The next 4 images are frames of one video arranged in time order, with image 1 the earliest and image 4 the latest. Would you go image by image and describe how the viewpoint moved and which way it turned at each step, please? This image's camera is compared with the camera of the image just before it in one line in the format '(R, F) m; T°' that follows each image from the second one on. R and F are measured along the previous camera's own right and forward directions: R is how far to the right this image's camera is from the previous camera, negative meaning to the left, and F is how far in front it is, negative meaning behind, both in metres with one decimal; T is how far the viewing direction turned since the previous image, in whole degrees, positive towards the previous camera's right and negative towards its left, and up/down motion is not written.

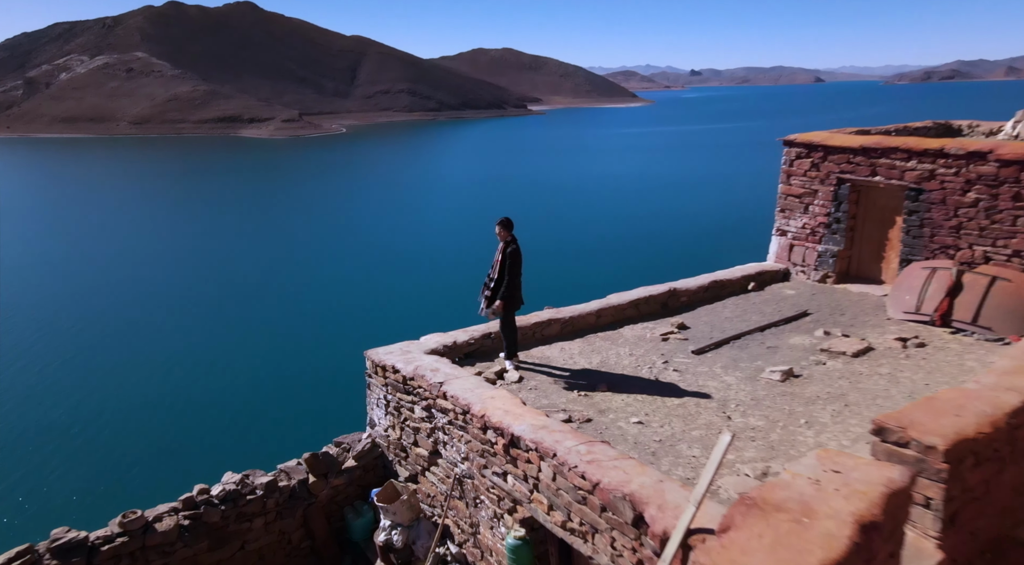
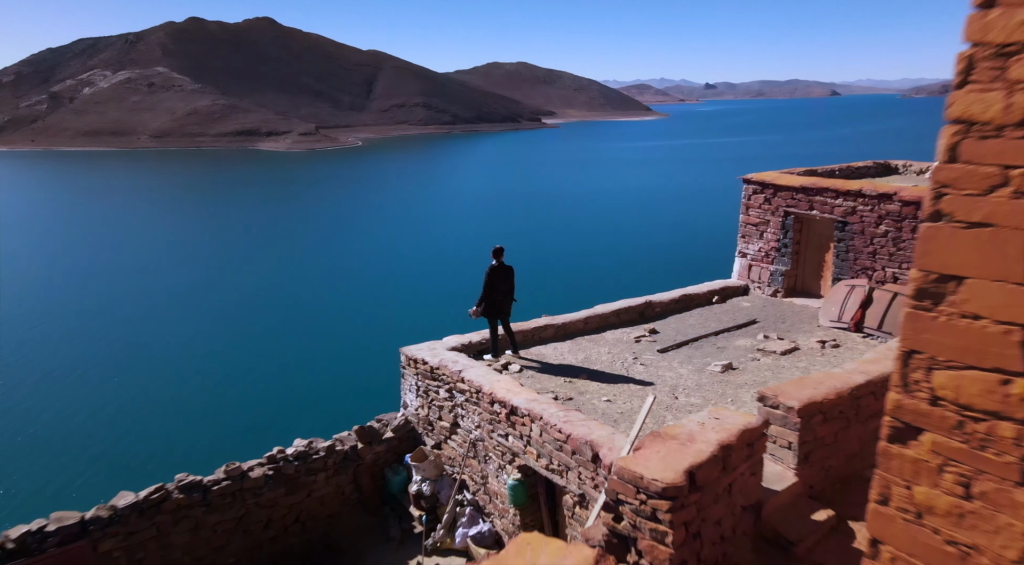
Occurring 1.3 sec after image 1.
(+0.1, -1.2) m; -1°
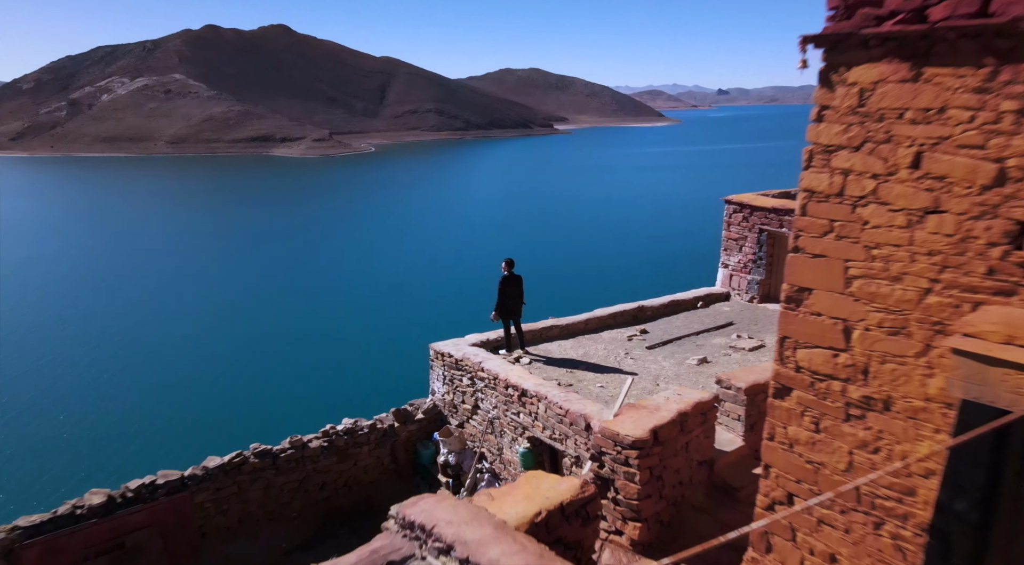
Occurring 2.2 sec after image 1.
(0.0, -1.1) m; -1°
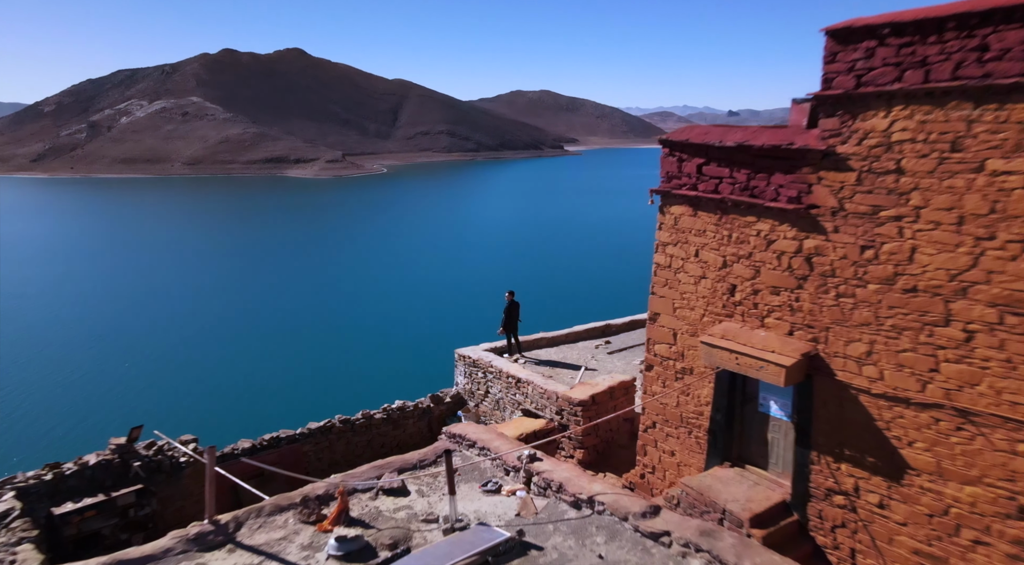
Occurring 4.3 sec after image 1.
(+0.1, -2.8) m; -1°
